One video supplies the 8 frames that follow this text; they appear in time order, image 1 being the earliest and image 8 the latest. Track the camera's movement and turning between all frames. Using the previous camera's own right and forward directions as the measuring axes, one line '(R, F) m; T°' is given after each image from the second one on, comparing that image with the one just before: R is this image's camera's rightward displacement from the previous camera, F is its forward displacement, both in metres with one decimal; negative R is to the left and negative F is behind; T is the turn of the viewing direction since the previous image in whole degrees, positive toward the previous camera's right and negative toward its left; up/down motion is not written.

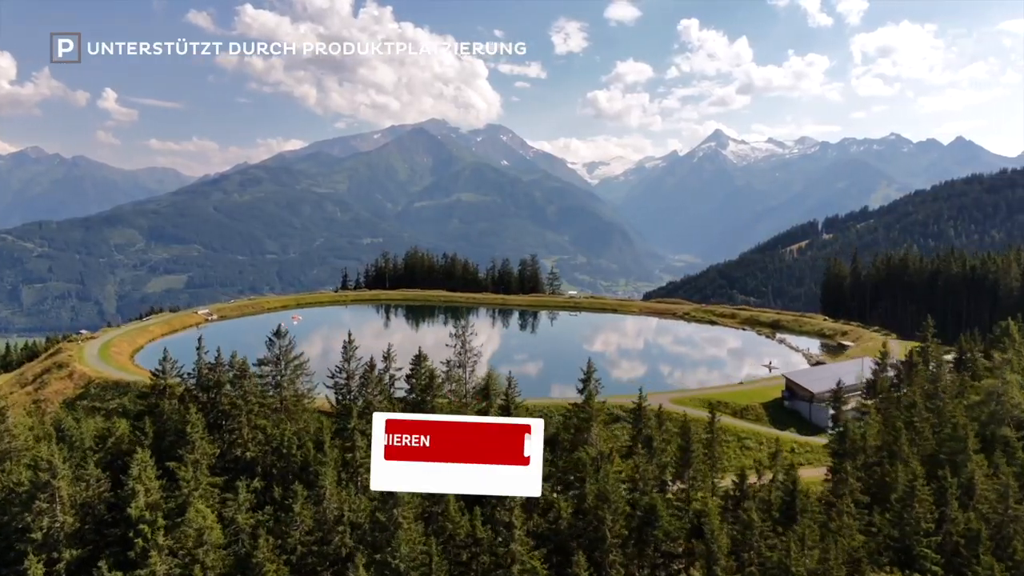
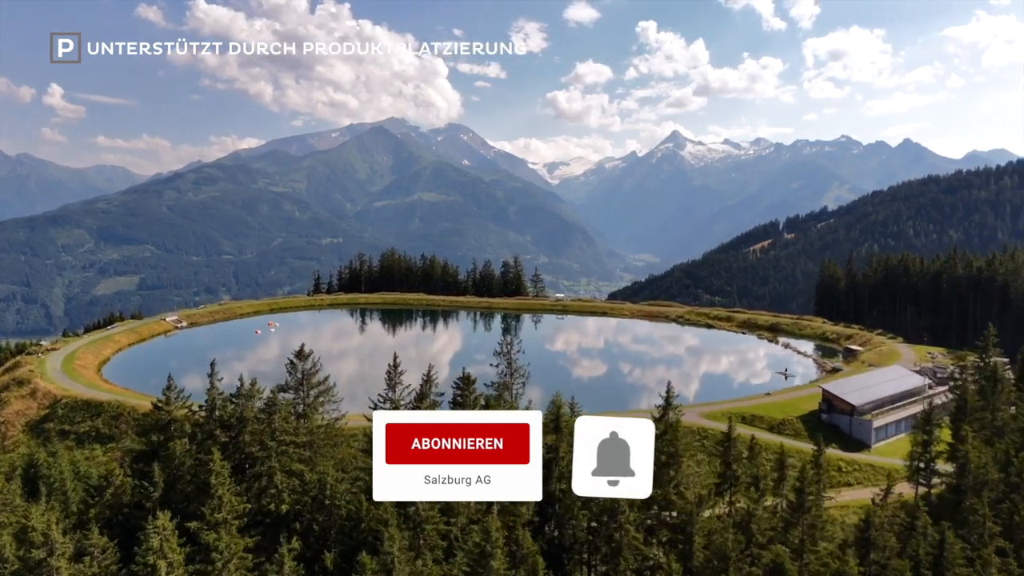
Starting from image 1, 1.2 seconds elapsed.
(-3.9, +4.2) m; +3°
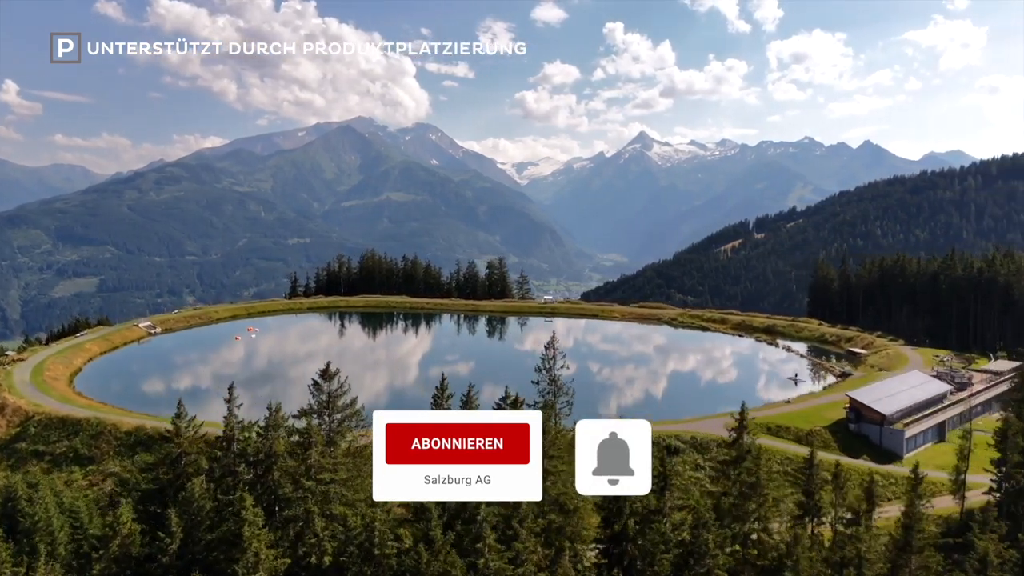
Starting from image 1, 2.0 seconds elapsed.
(-2.8, +2.9) m; +2°
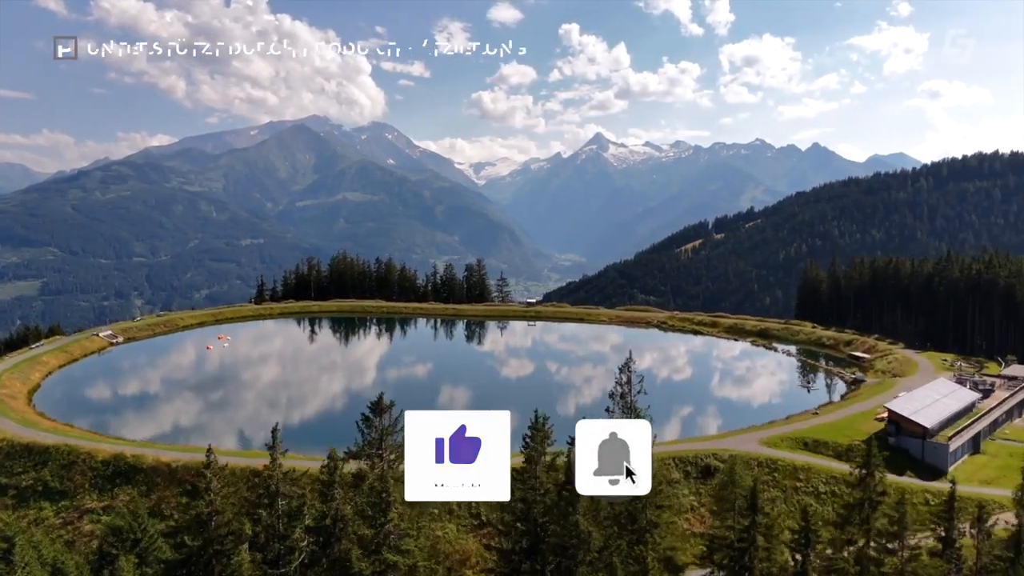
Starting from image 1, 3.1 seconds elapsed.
(-3.7, +3.7) m; +3°
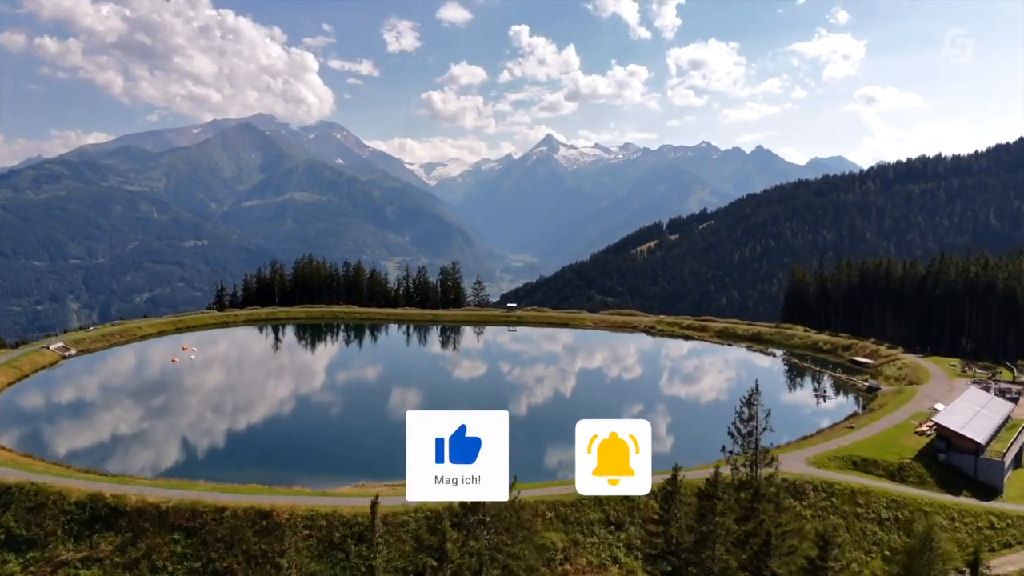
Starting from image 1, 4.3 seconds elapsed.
(-4.2, +4.1) m; +4°
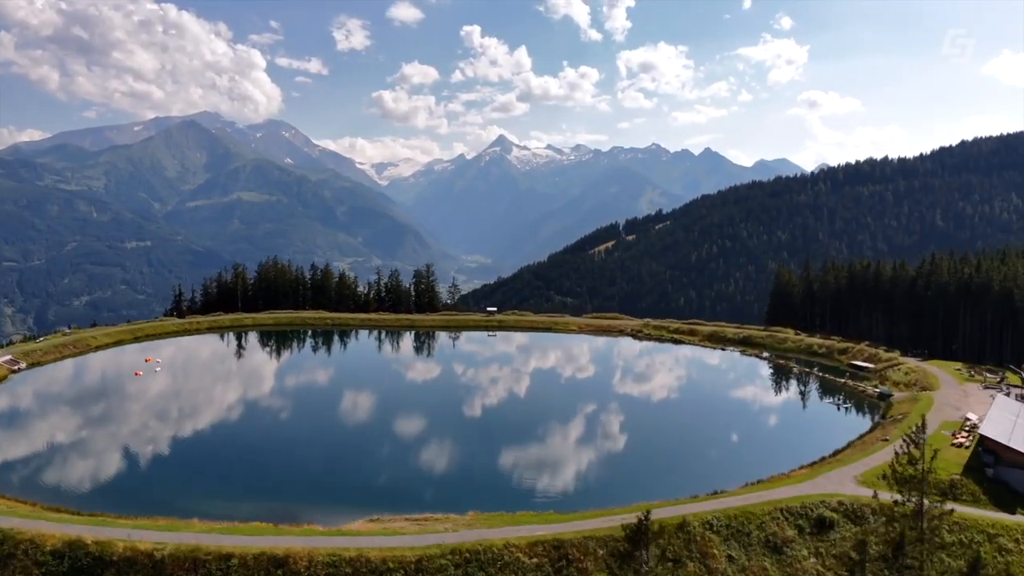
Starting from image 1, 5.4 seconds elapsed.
(-3.8, +3.7) m; +4°
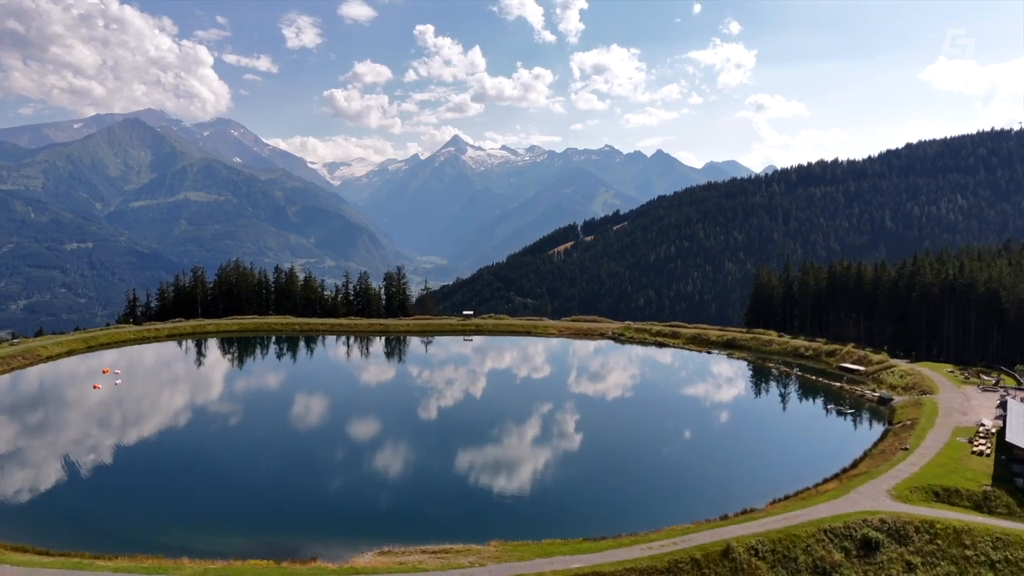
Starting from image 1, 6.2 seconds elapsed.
(-2.9, +2.9) m; +4°
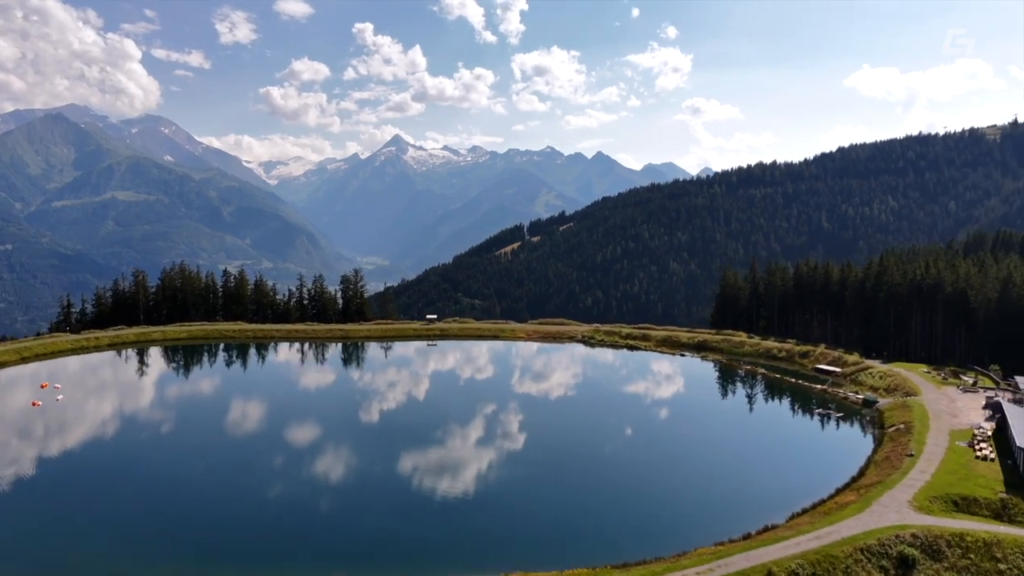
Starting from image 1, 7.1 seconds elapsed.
(-3.0, +2.8) m; +5°
